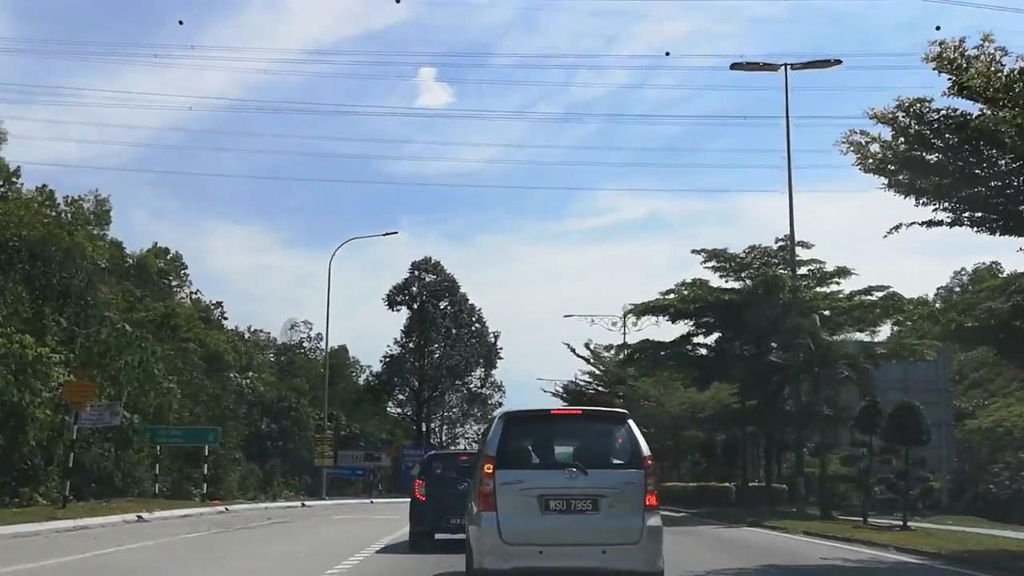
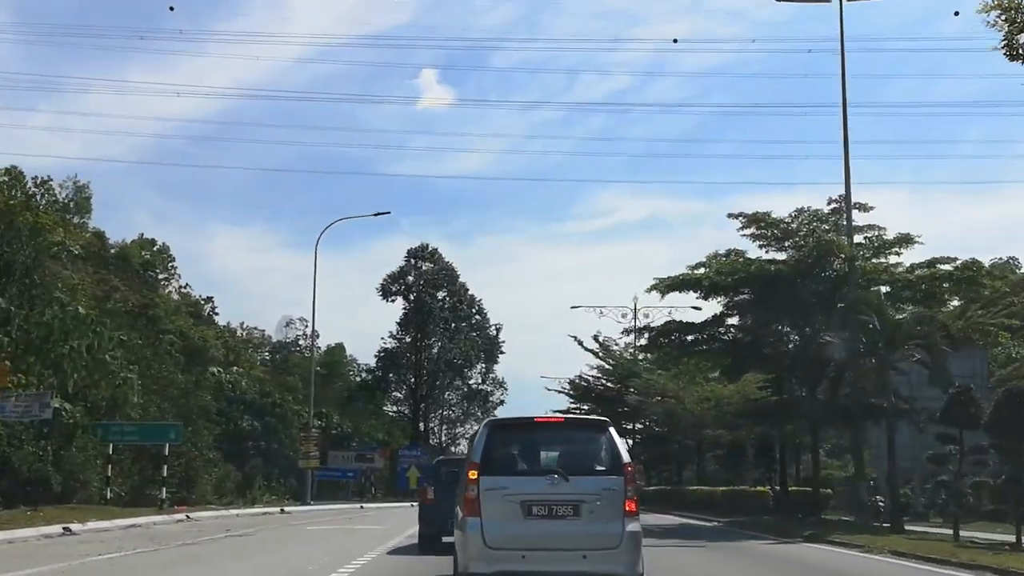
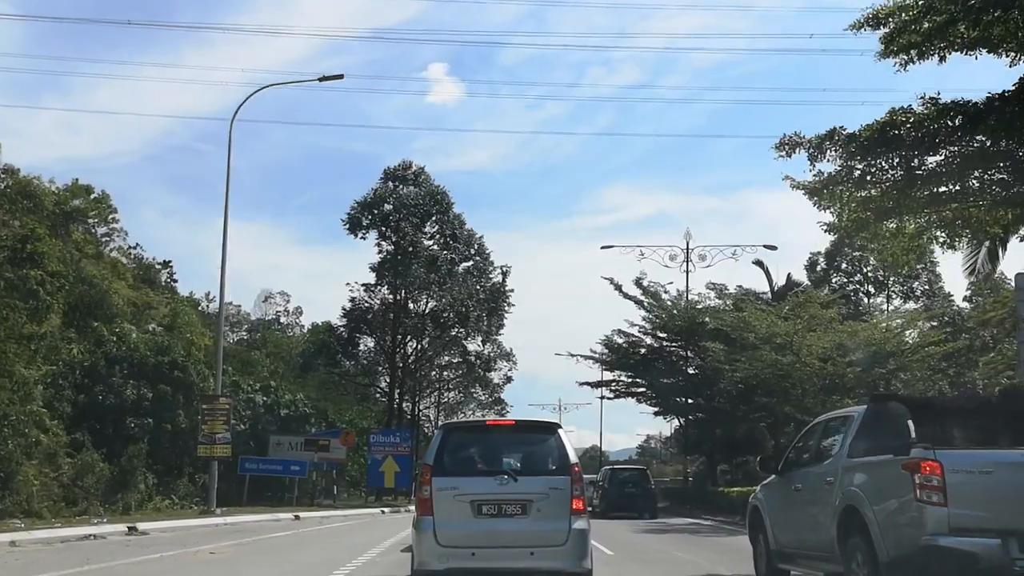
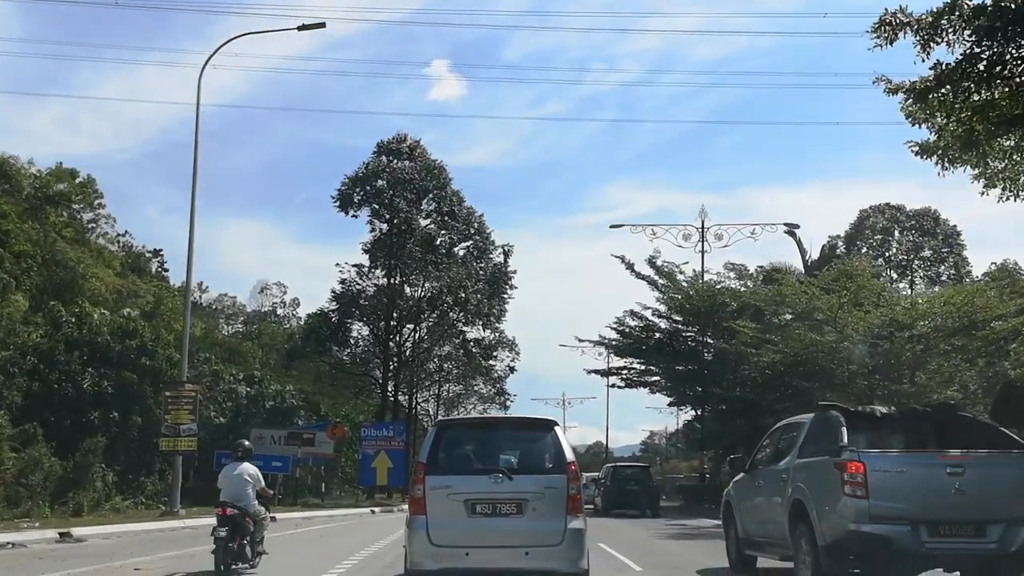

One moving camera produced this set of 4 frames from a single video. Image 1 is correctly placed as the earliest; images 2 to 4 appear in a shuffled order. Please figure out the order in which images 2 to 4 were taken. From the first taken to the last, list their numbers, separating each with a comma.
2, 3, 4
